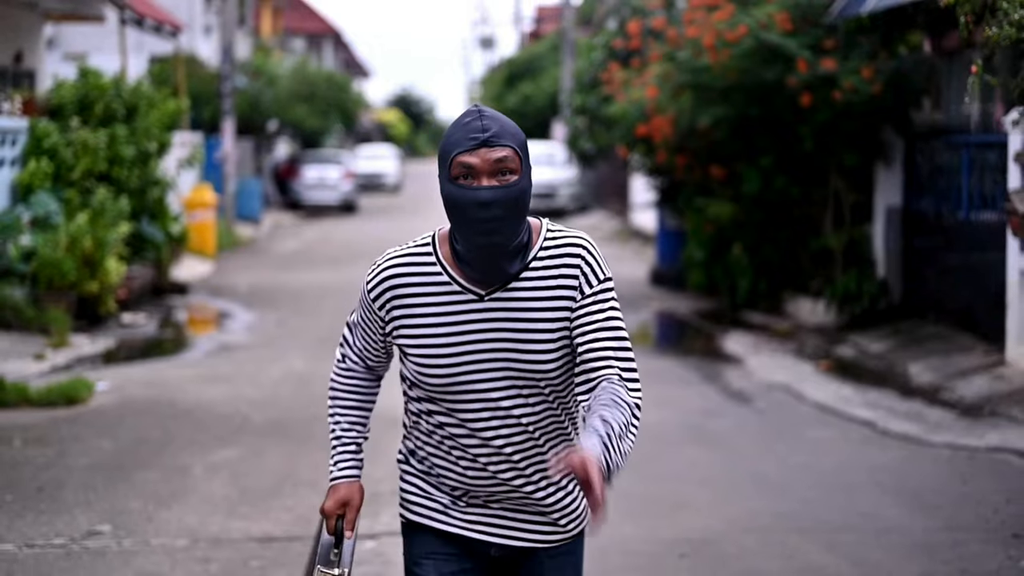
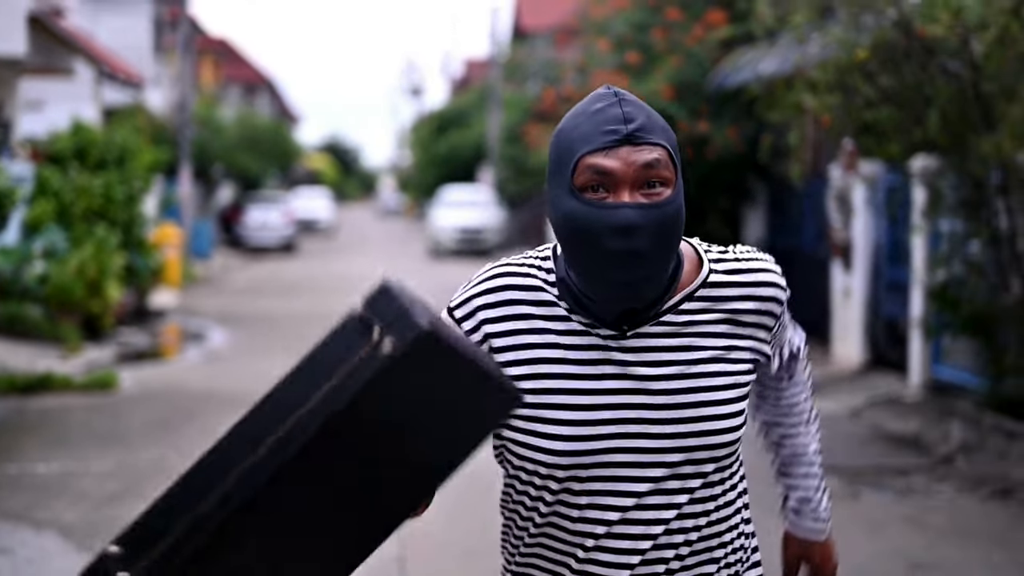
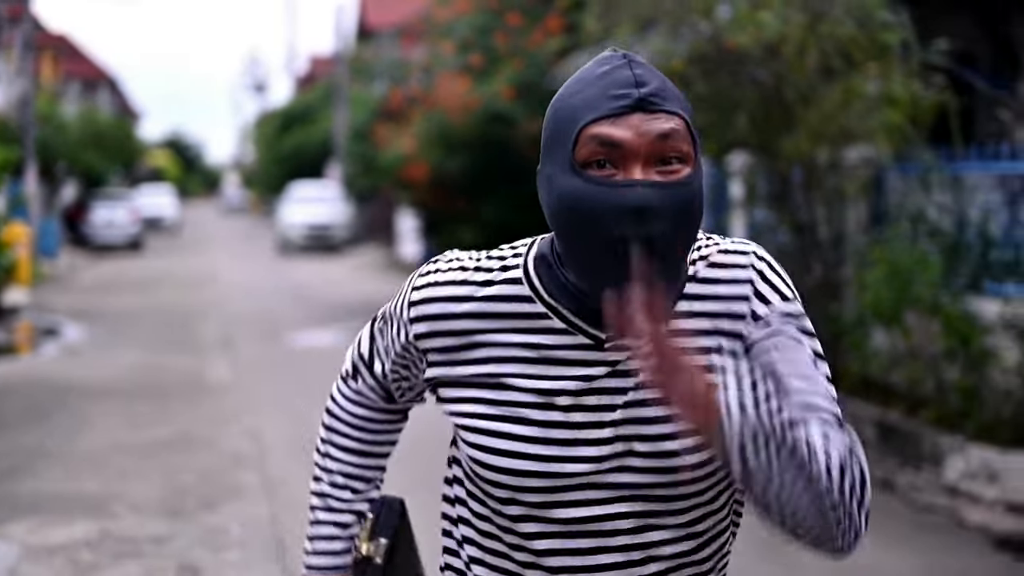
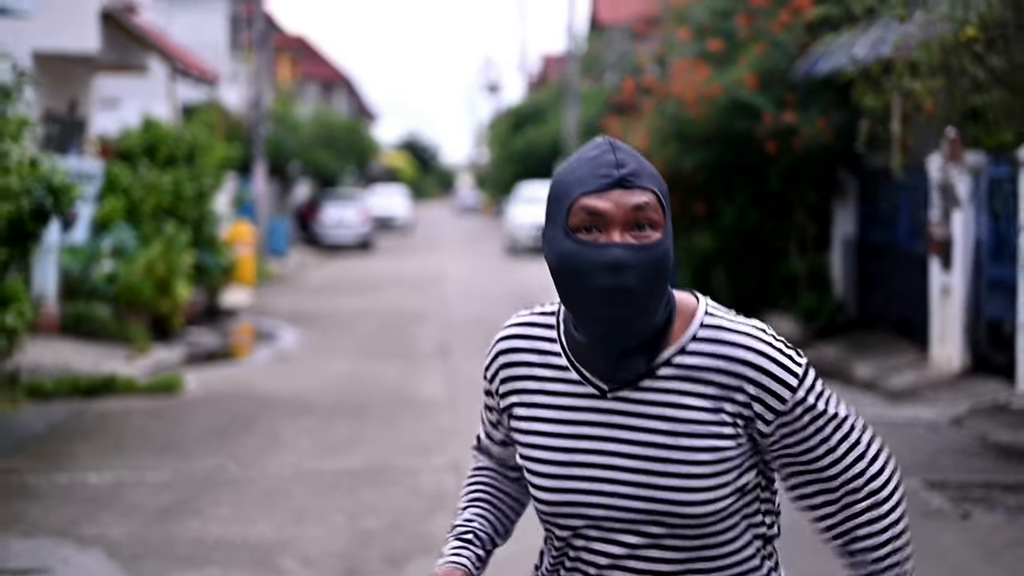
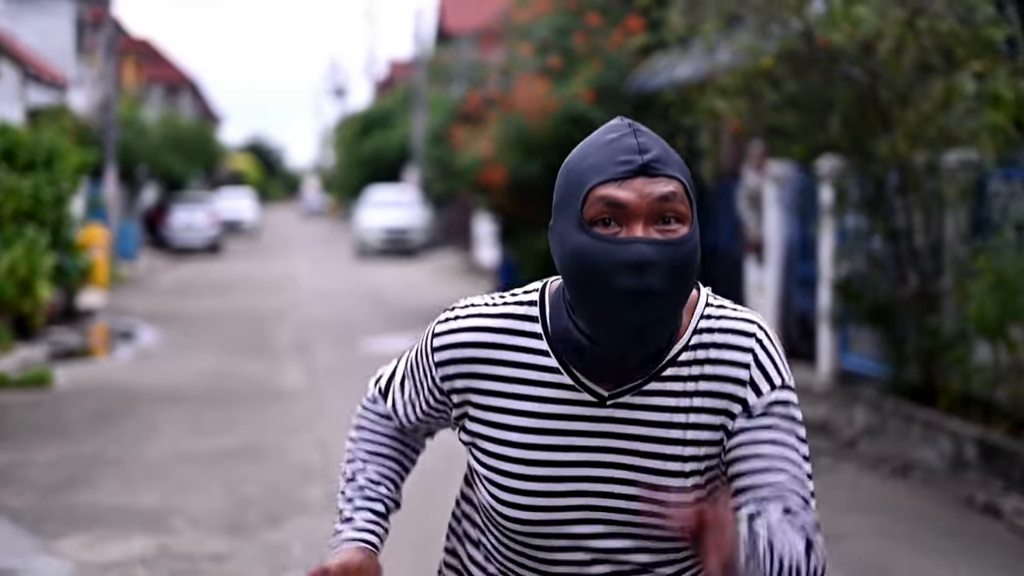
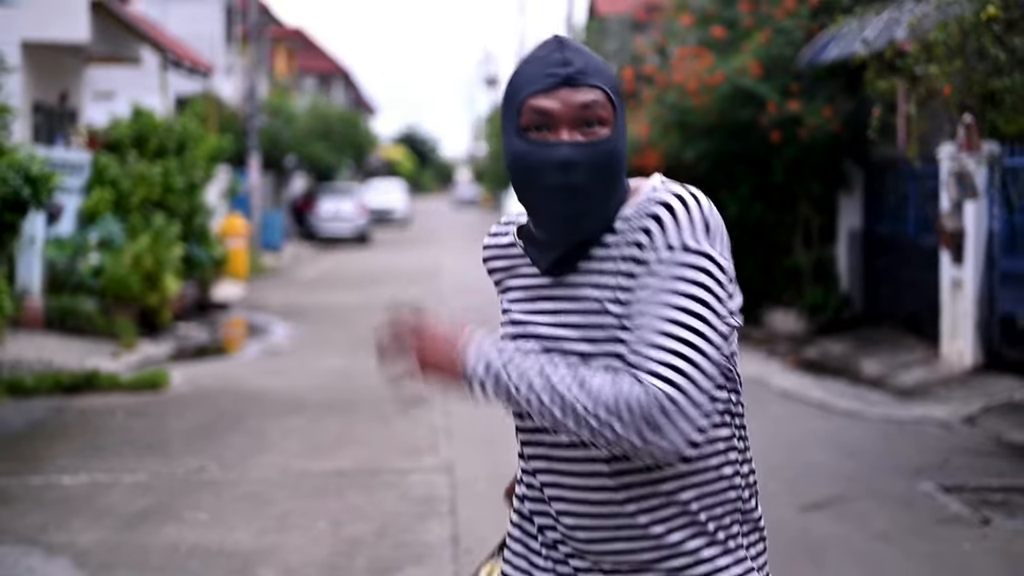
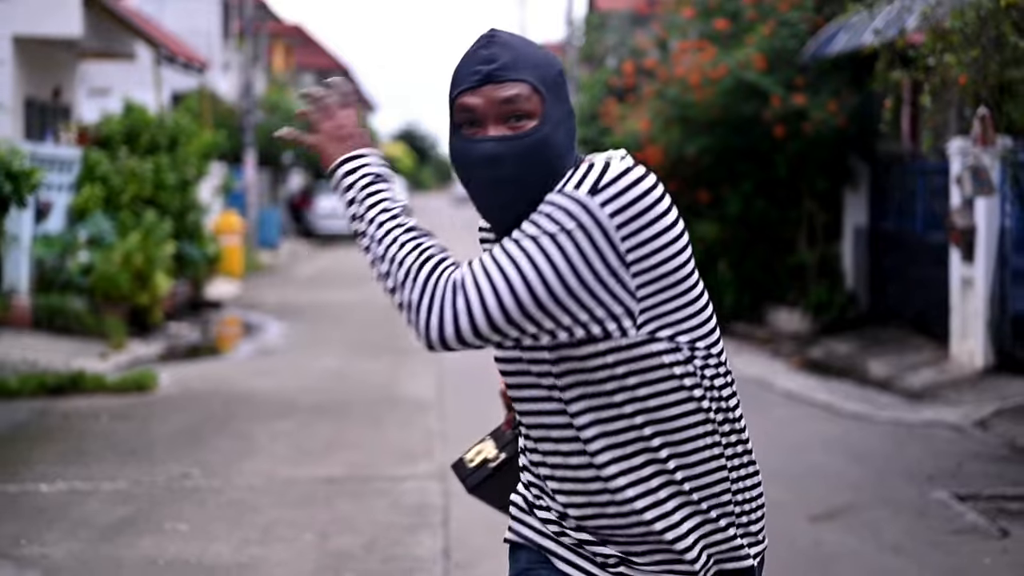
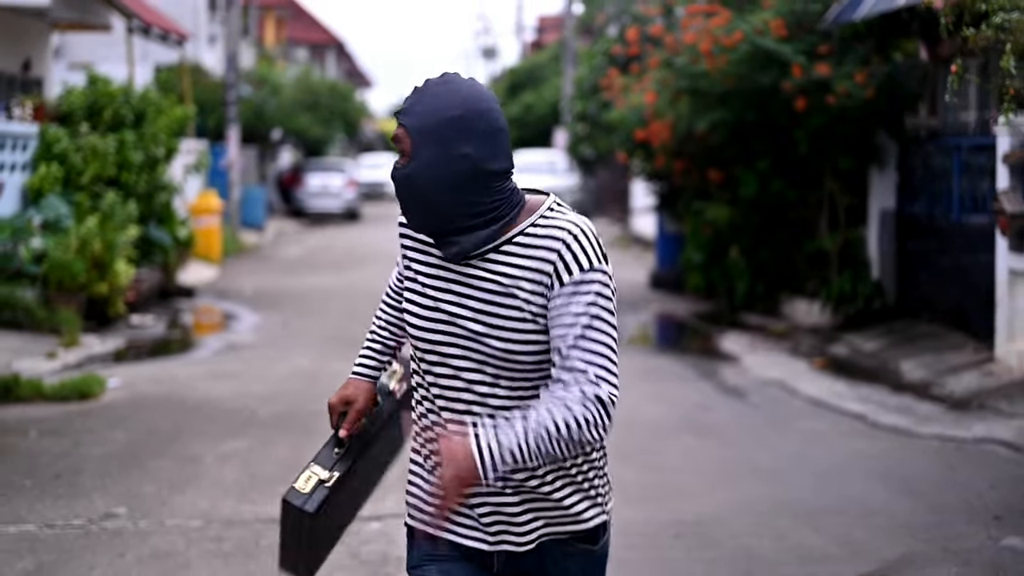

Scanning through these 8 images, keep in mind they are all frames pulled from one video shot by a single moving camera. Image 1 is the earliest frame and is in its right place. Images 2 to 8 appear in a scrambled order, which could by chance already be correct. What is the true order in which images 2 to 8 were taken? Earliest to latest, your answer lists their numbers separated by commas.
8, 7, 6, 4, 2, 5, 3
